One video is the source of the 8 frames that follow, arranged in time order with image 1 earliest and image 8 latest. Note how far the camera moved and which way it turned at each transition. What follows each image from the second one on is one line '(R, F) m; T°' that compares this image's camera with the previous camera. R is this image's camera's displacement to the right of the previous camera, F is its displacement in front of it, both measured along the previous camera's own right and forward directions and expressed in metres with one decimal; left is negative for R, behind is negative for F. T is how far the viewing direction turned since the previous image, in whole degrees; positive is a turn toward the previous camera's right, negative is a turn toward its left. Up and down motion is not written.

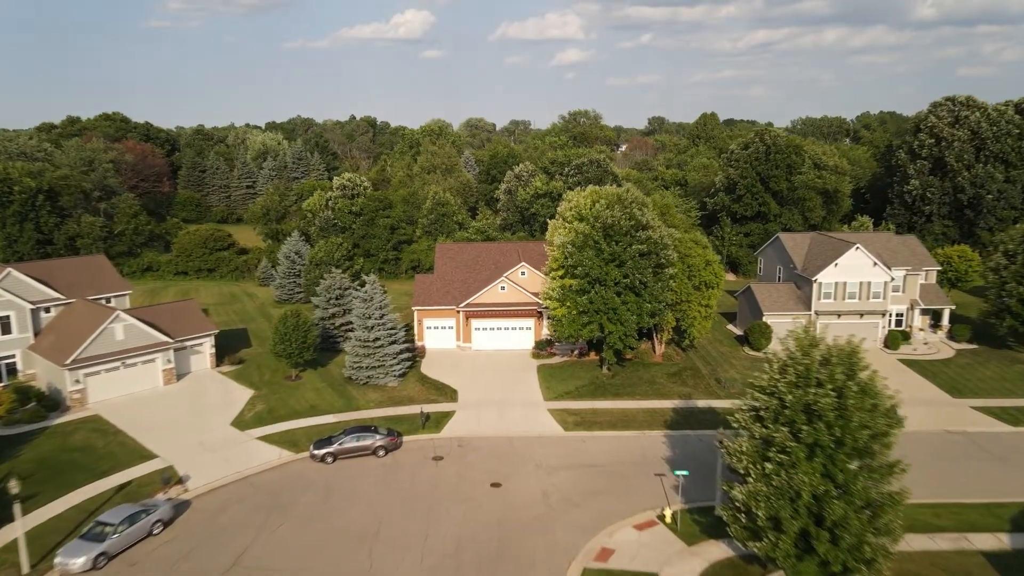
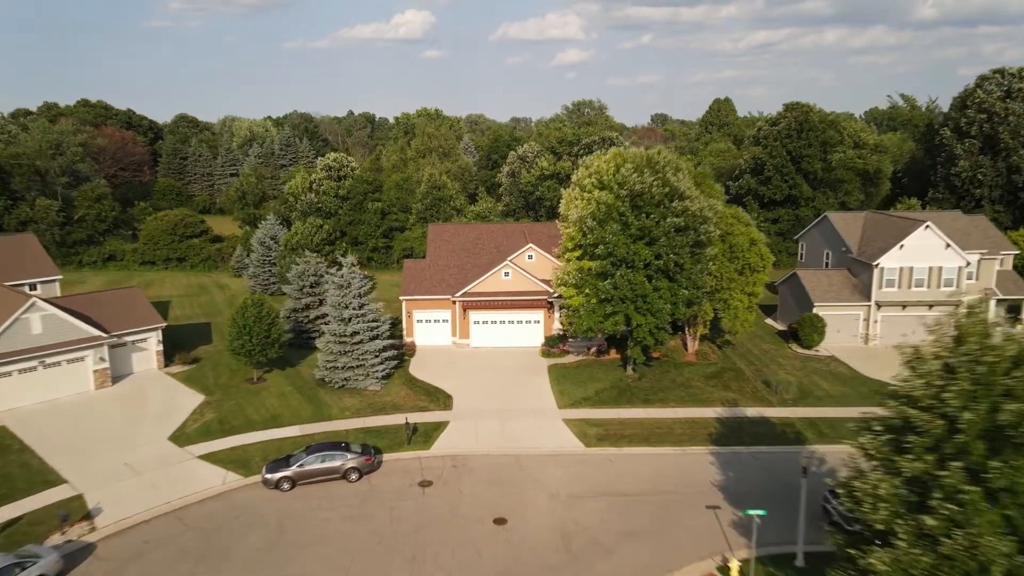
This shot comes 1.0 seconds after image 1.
(-0.3, +6.3) m; 0°
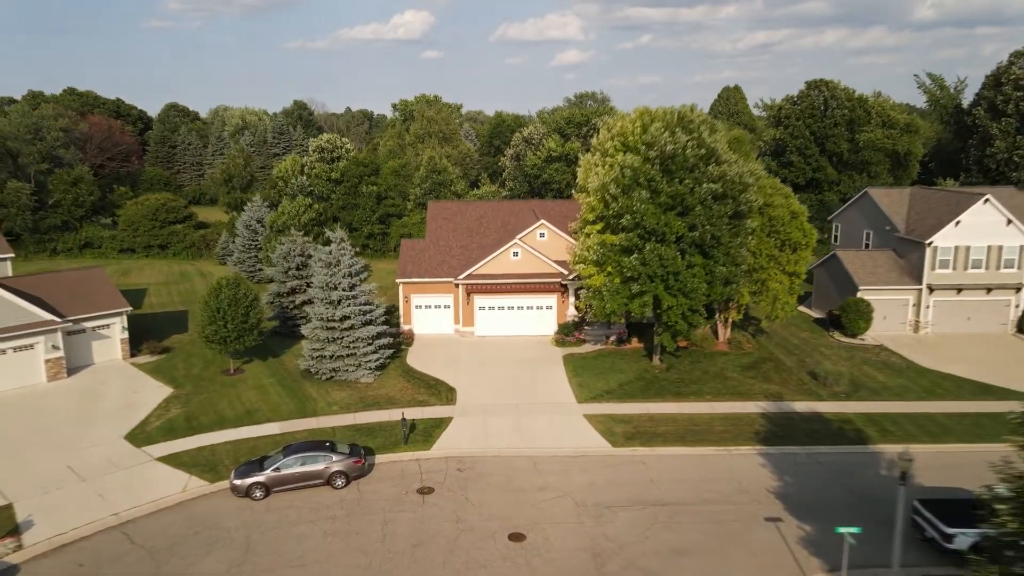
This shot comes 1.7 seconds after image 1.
(-0.5, +3.7) m; 0°
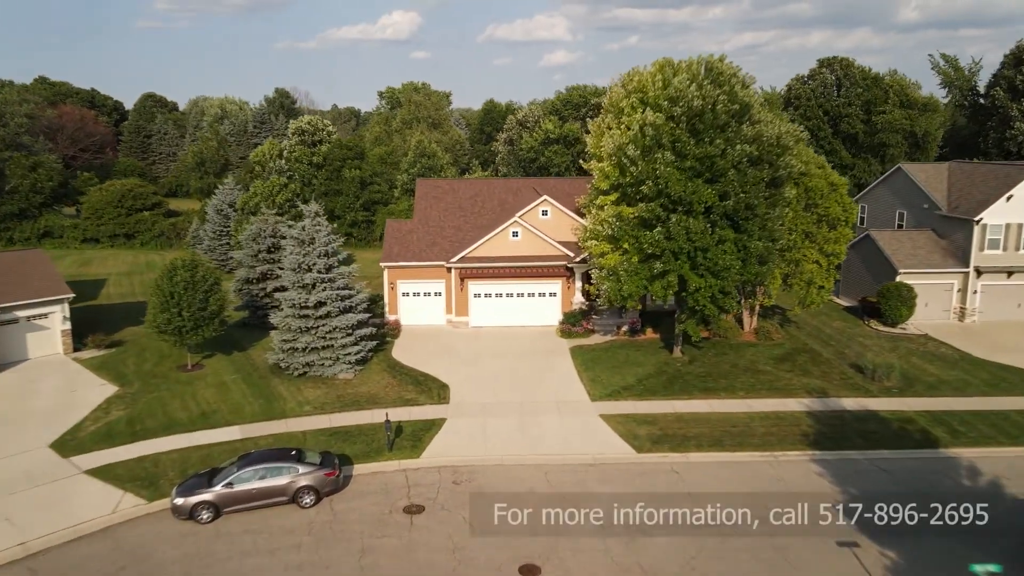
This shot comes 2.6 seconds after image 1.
(-0.4, +3.6) m; +1°
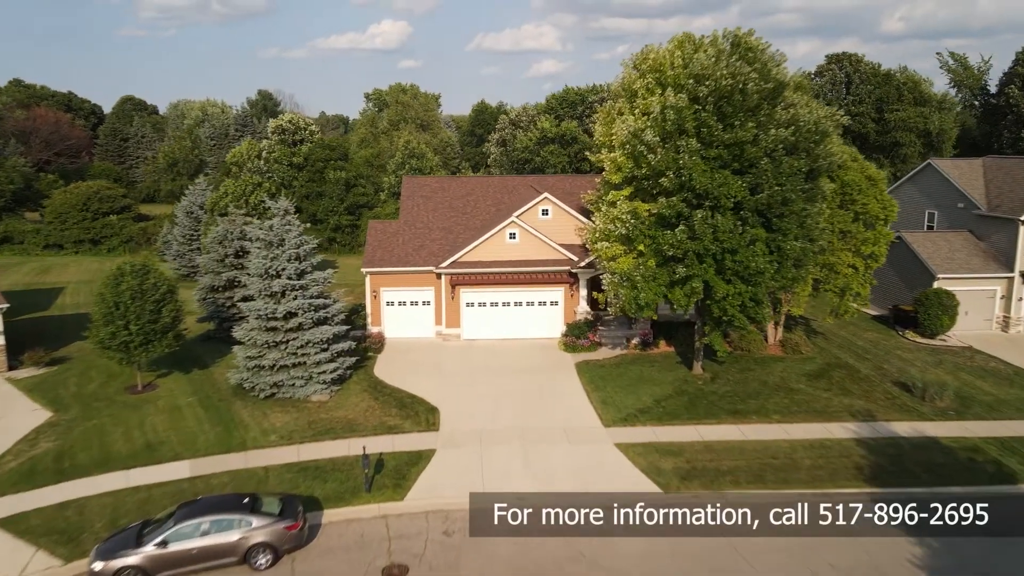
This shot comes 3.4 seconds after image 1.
(-0.3, +2.9) m; +1°
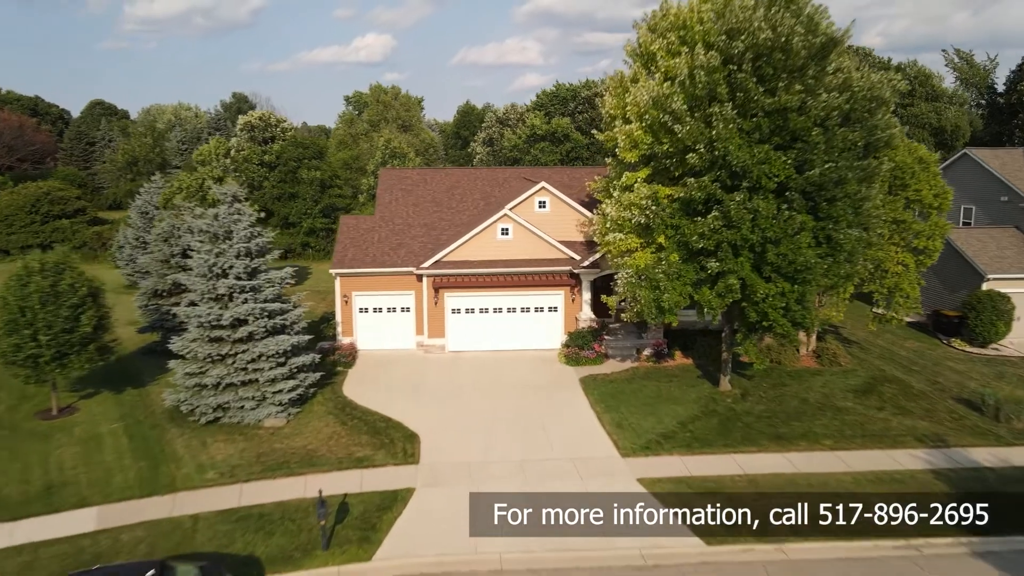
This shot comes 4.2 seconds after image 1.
(-0.2, +3.4) m; +1°
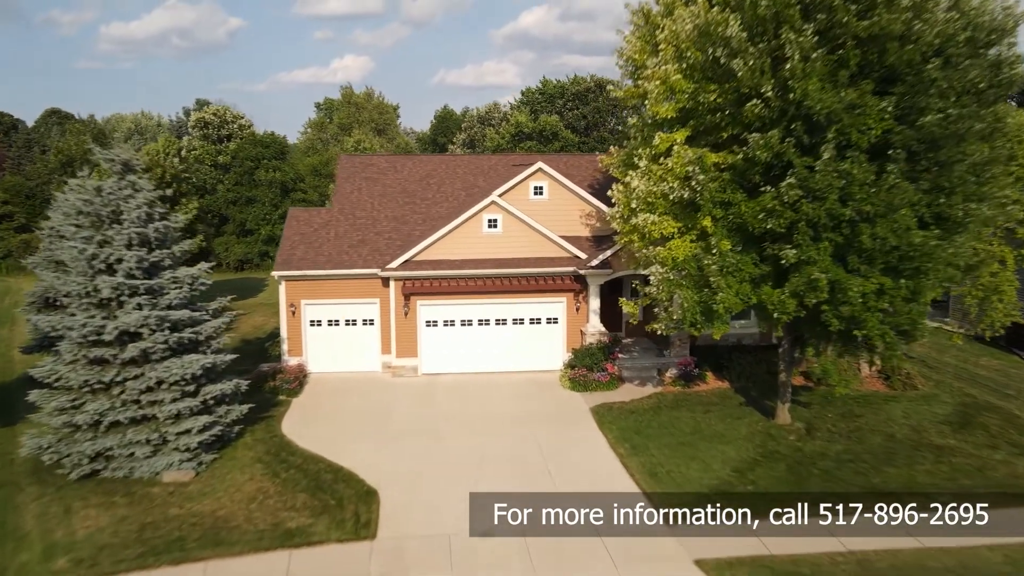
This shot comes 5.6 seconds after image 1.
(-0.3, +4.4) m; +2°
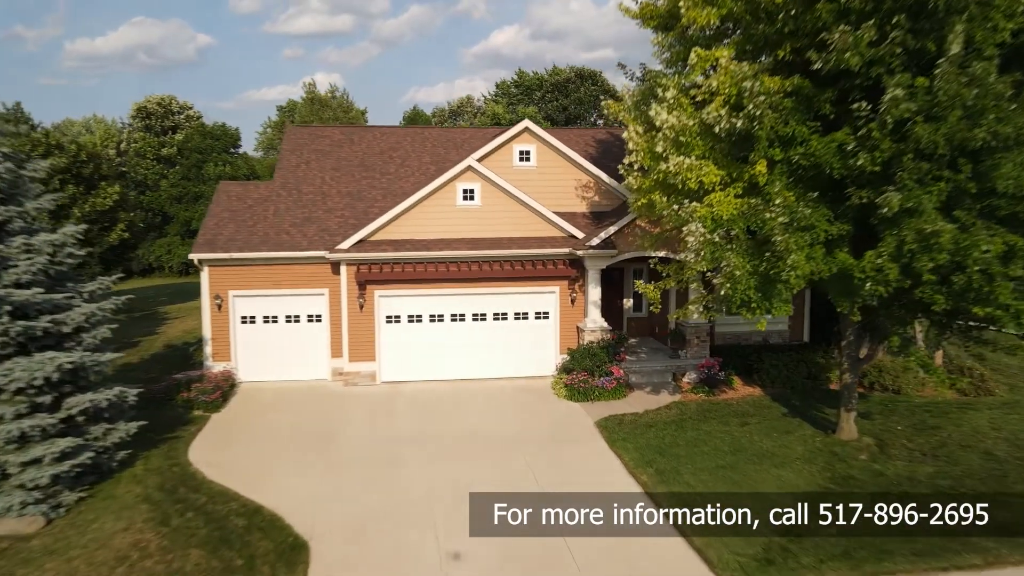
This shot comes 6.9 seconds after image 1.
(-0.2, +3.4) m; +2°
